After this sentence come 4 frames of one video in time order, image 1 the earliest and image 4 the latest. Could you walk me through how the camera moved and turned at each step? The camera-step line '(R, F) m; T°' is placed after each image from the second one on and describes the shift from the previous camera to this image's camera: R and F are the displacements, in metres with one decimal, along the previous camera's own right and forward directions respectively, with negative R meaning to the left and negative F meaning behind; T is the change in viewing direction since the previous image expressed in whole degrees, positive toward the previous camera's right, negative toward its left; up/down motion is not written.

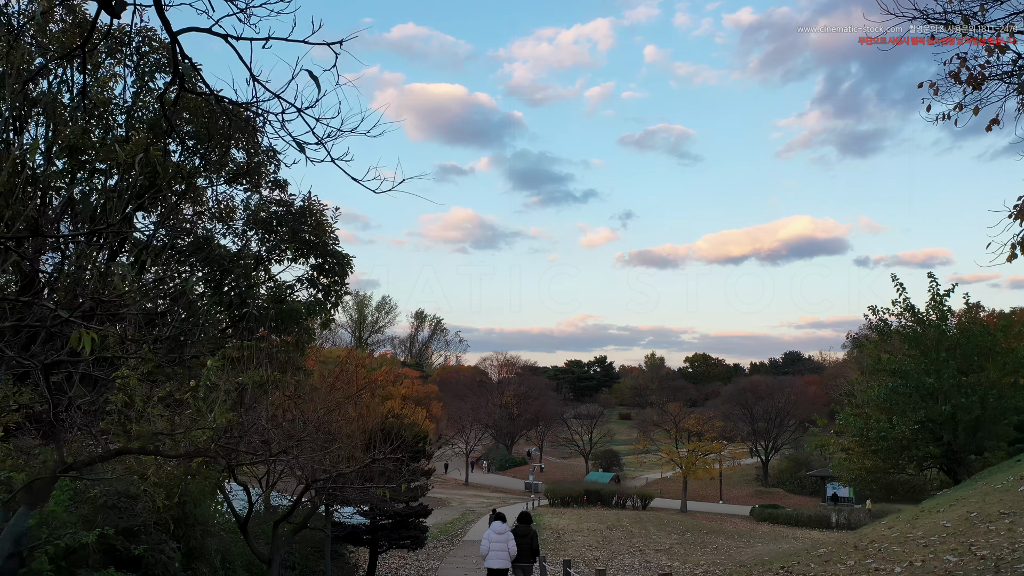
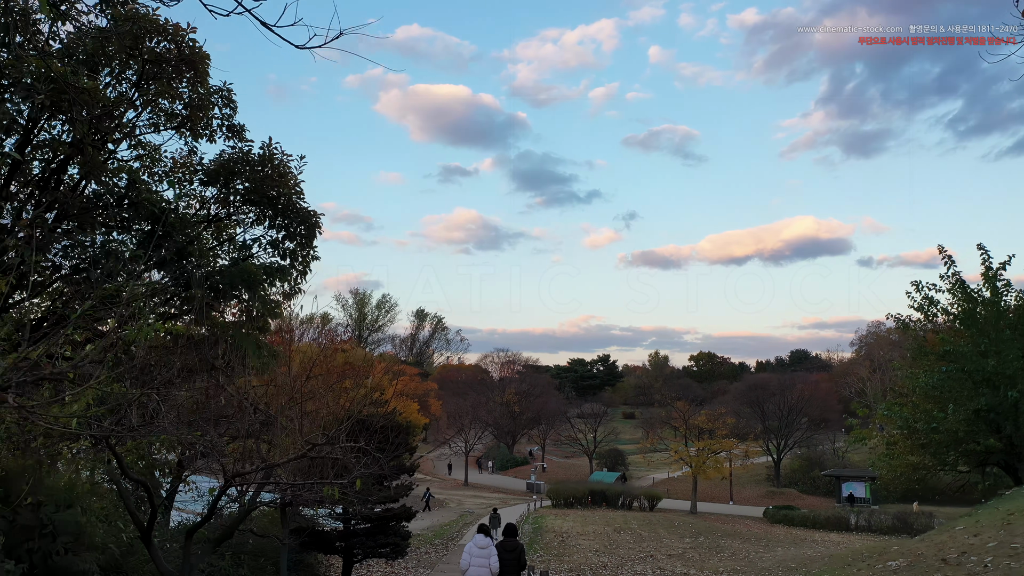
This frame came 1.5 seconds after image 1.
(+0.1, +2.1) m; 0°
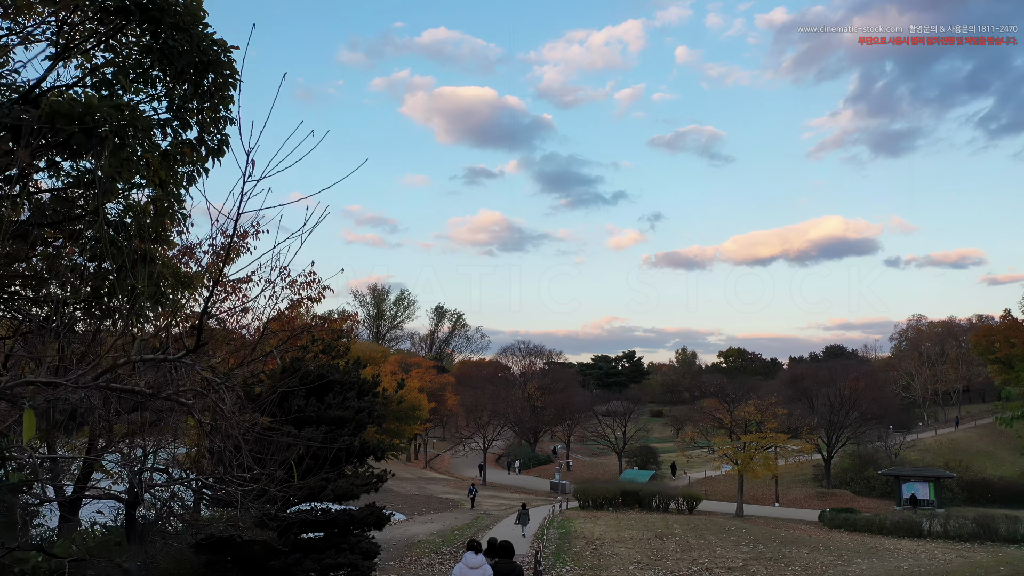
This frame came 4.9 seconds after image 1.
(0.0, +4.3) m; -2°
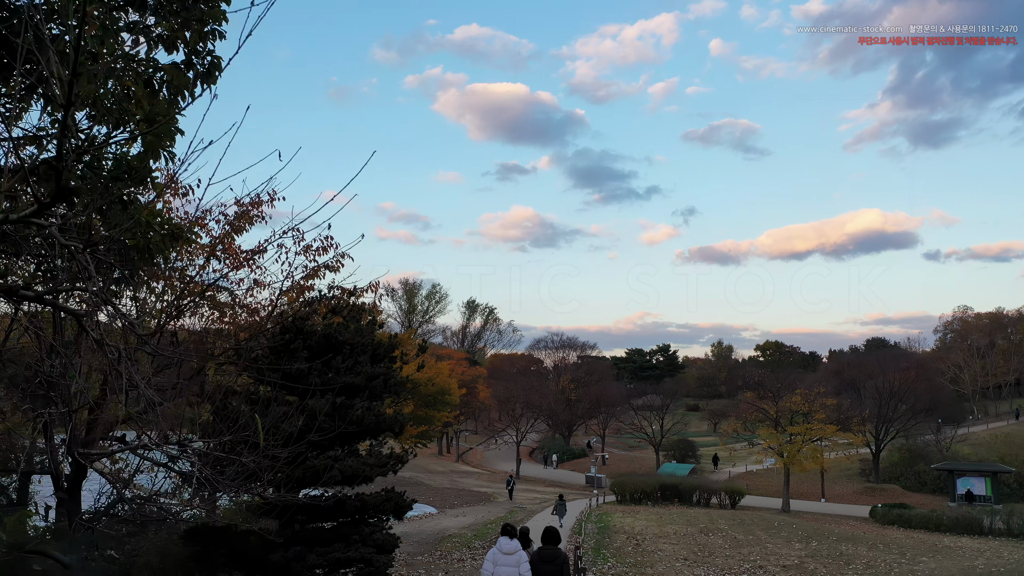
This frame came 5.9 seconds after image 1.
(-0.1, +1.3) m; -2°
